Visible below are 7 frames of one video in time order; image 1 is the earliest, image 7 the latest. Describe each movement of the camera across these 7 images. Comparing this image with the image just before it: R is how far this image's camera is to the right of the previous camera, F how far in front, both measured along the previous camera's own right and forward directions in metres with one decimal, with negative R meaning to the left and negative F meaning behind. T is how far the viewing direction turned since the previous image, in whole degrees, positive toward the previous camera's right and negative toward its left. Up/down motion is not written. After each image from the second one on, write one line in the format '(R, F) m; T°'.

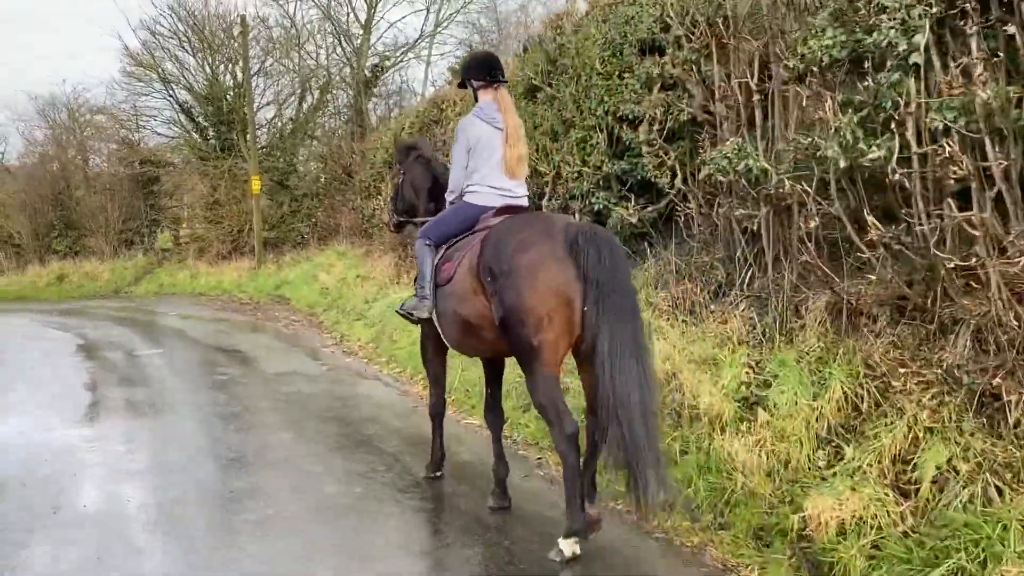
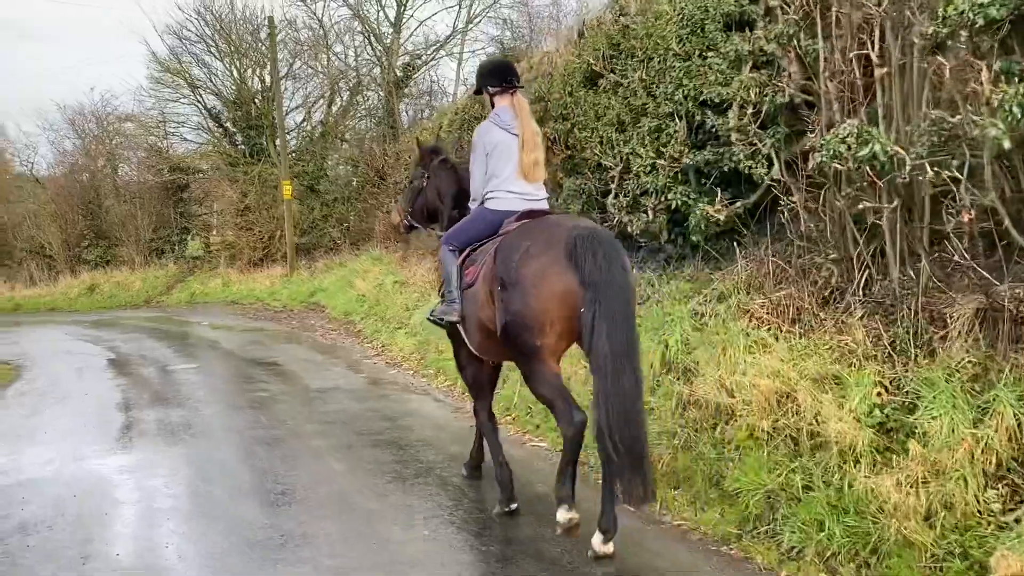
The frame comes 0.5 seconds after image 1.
(-0.3, +0.7) m; -2°
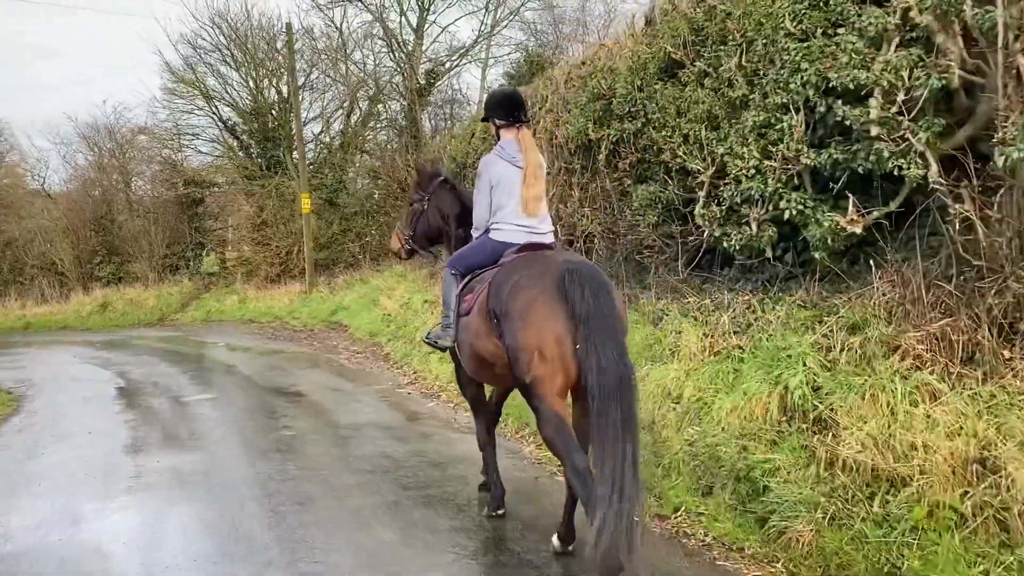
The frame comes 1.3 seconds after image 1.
(-0.4, +1.1) m; -1°
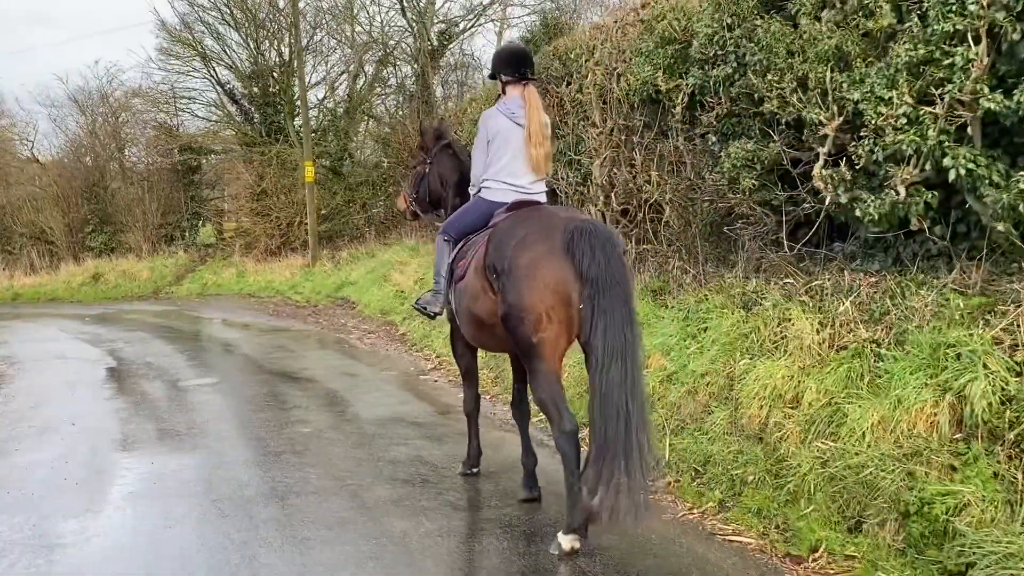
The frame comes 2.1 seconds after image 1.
(-0.4, +1.1) m; 0°
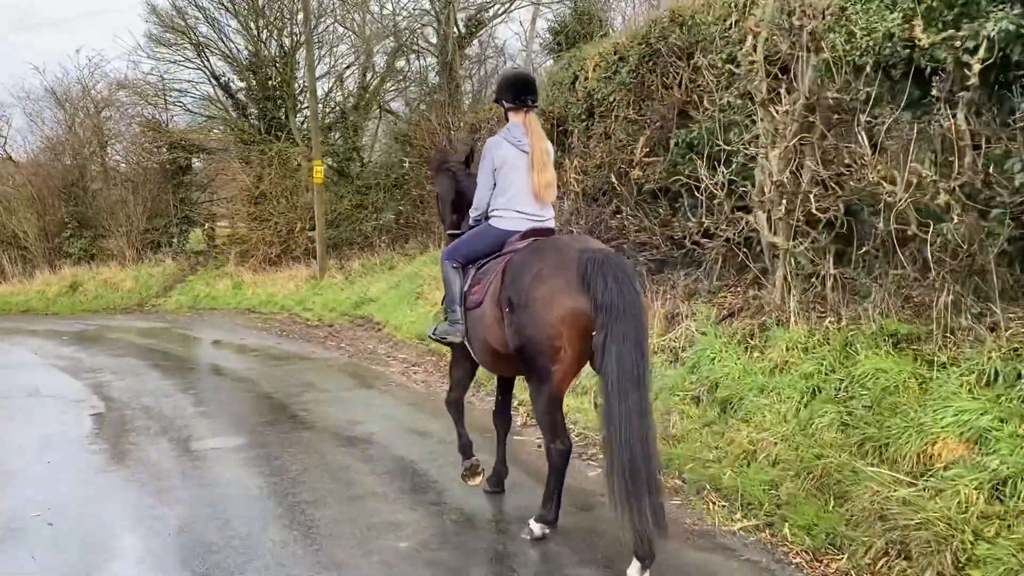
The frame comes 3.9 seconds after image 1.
(-1.1, +2.2) m; +1°
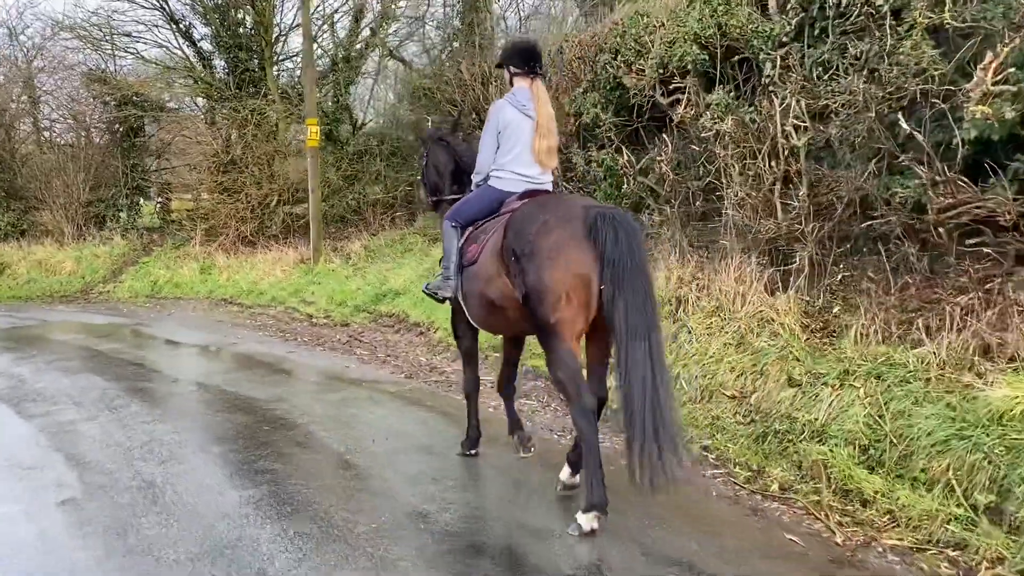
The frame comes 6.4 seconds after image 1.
(-1.7, +3.1) m; +4°
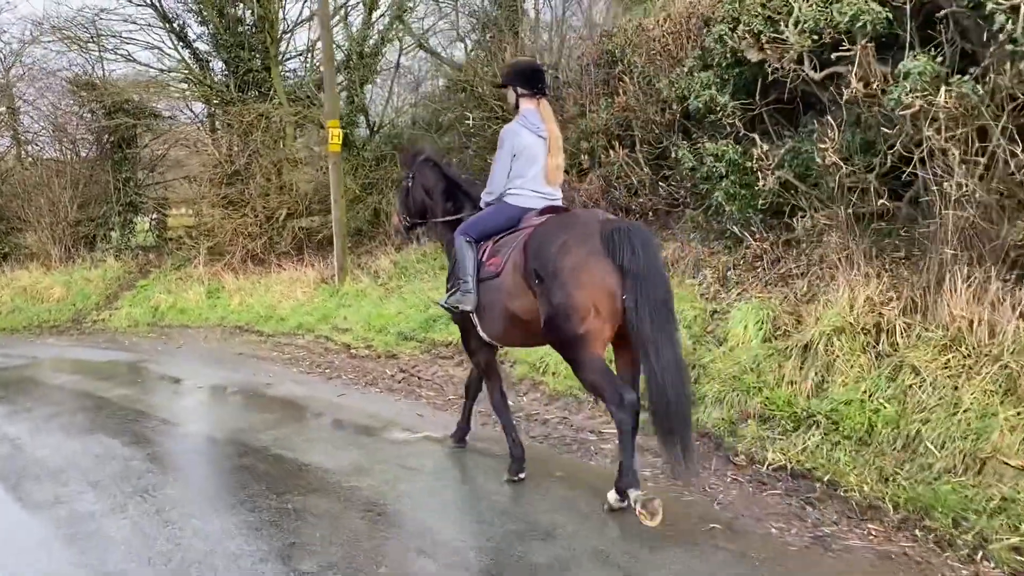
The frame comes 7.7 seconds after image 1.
(-1.0, +1.6) m; +1°
